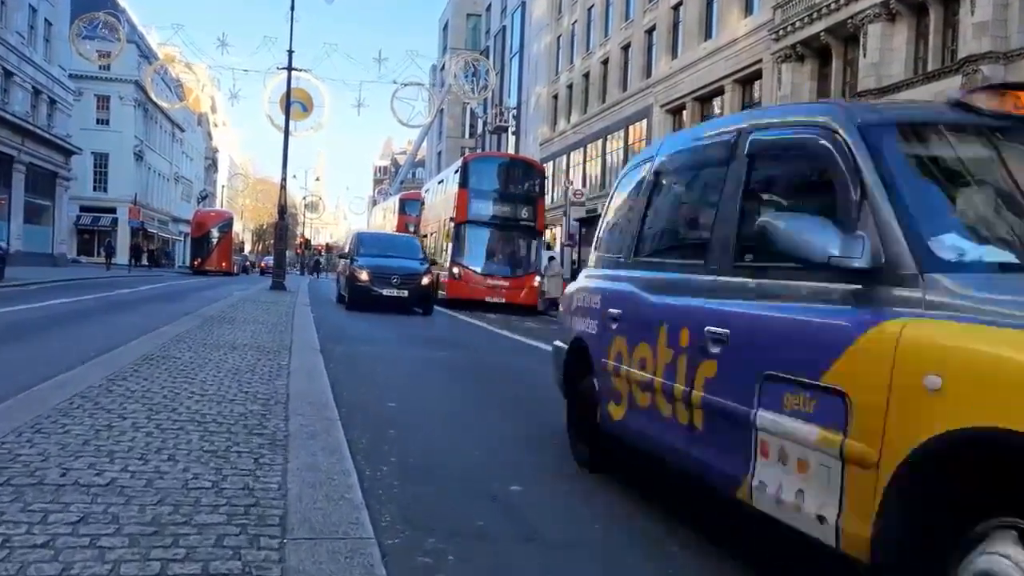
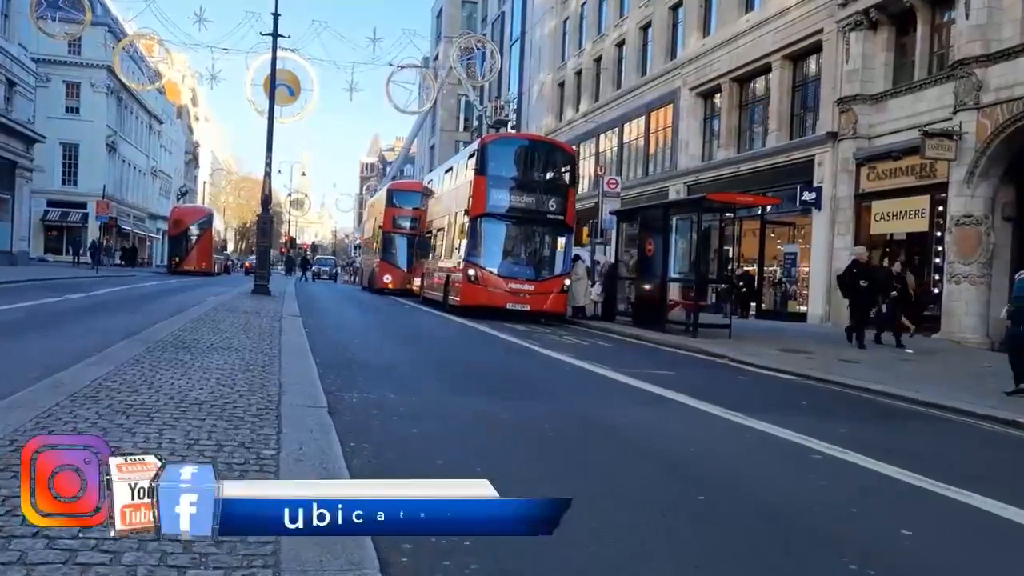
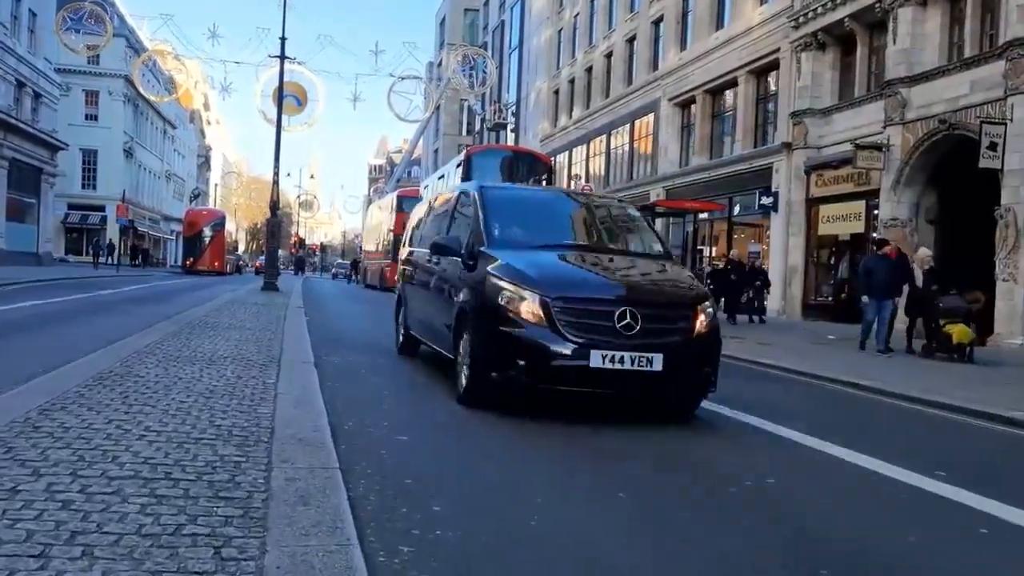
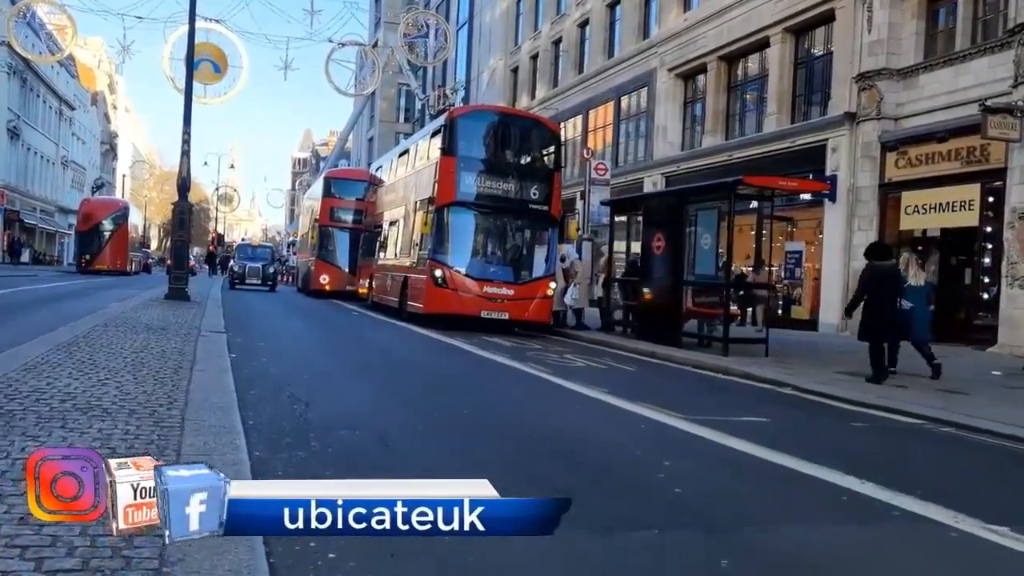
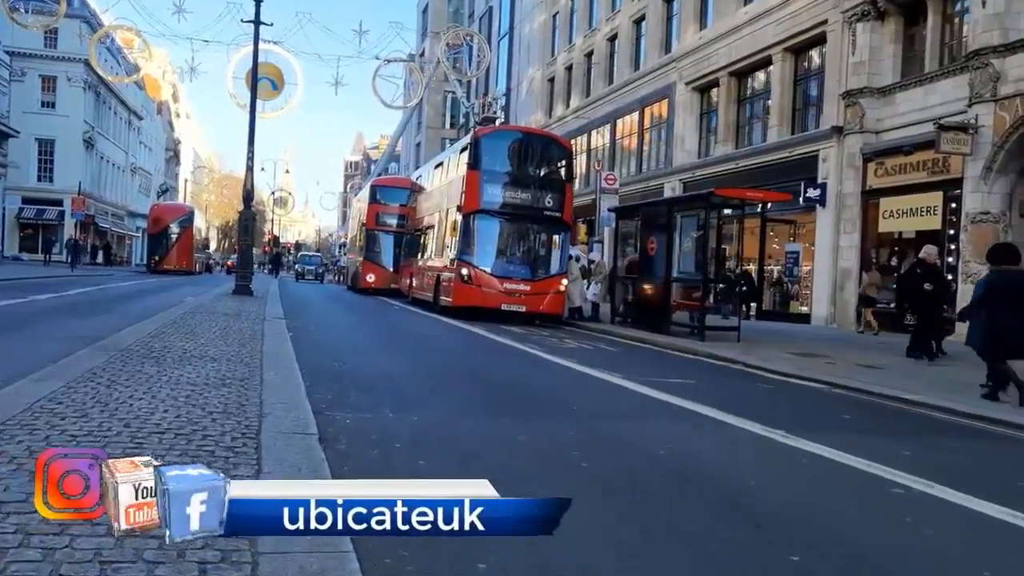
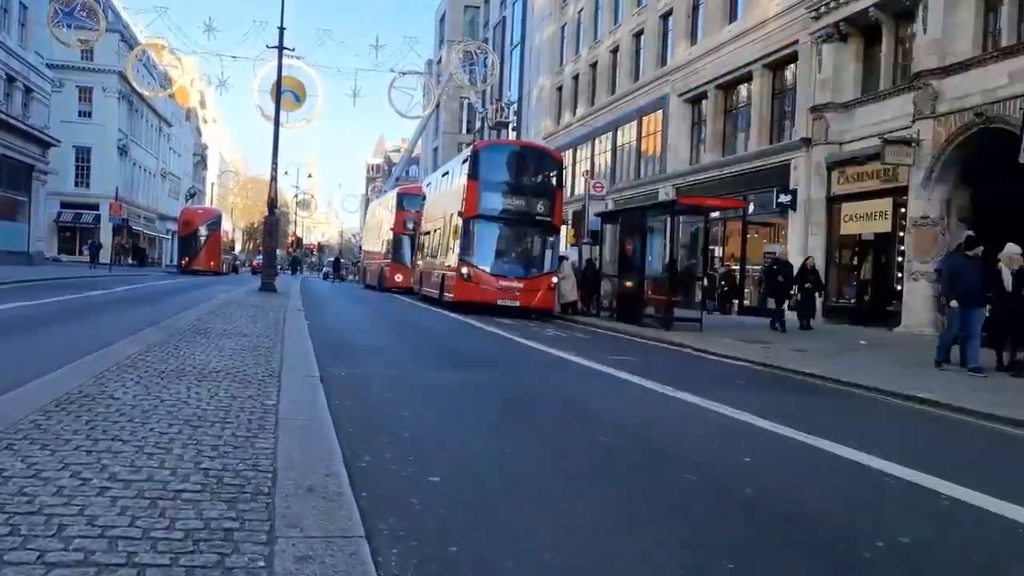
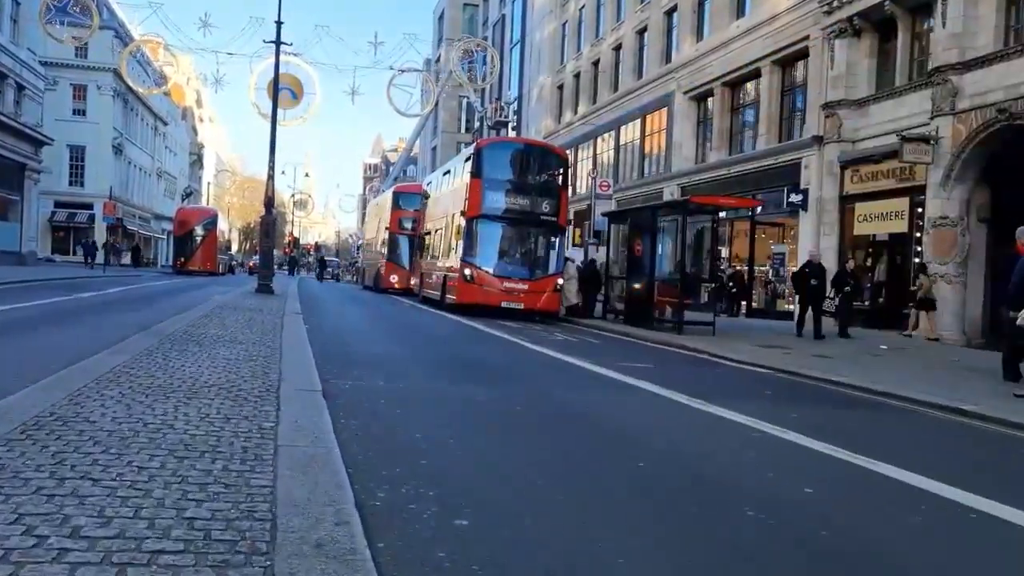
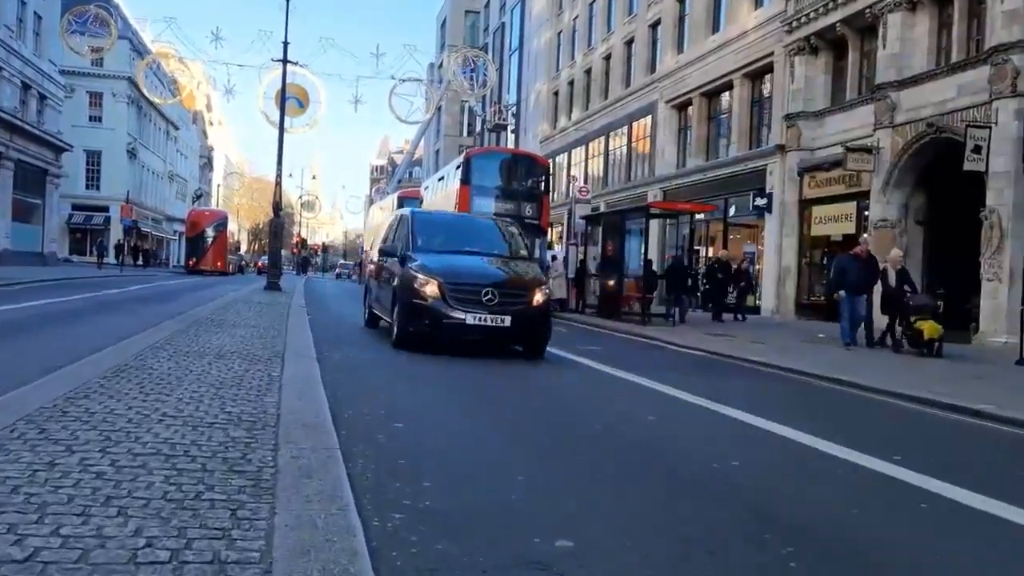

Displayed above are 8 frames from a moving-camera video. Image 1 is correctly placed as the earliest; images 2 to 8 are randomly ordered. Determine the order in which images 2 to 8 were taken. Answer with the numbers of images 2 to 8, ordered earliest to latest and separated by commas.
8, 3, 6, 7, 2, 5, 4
